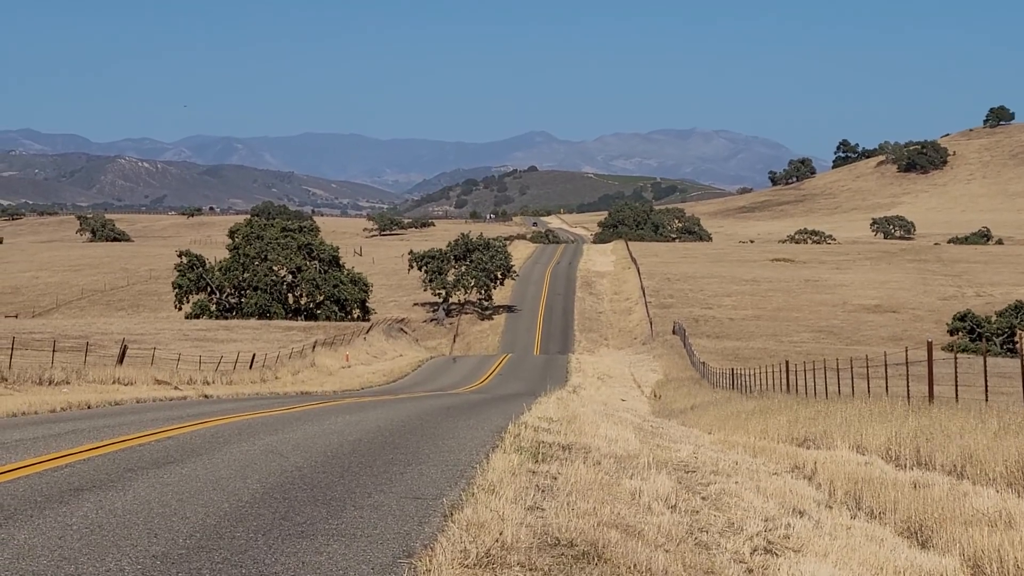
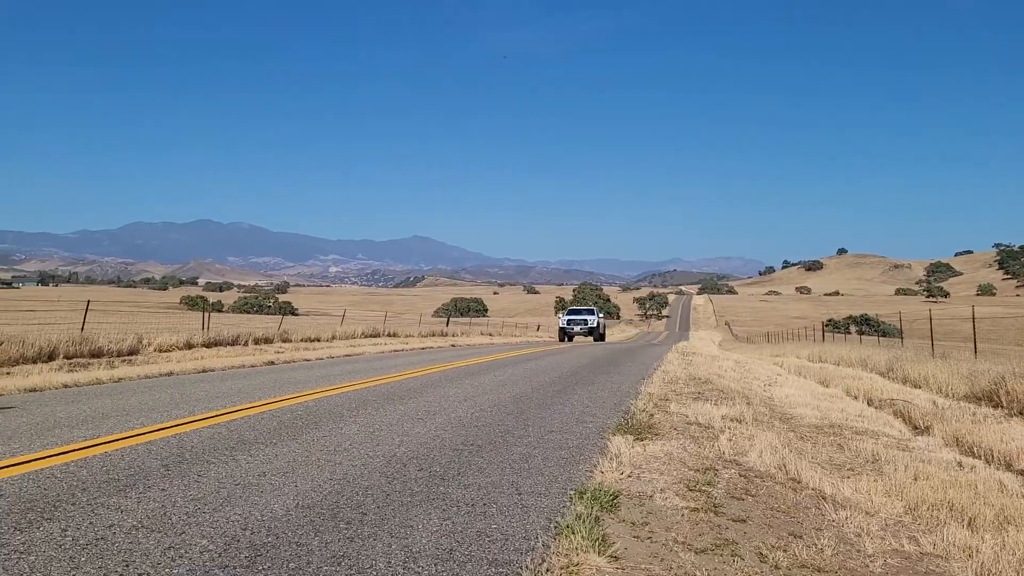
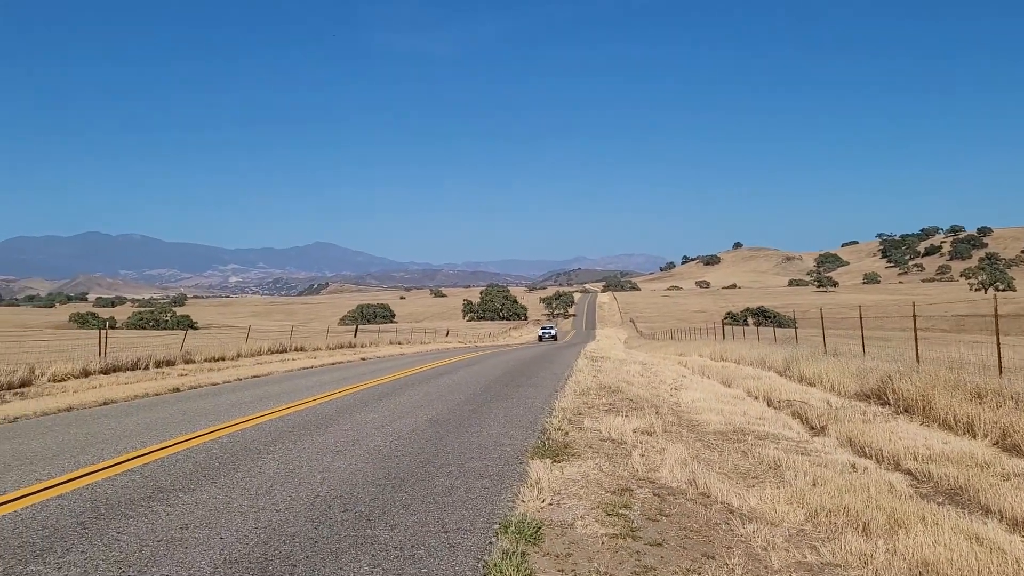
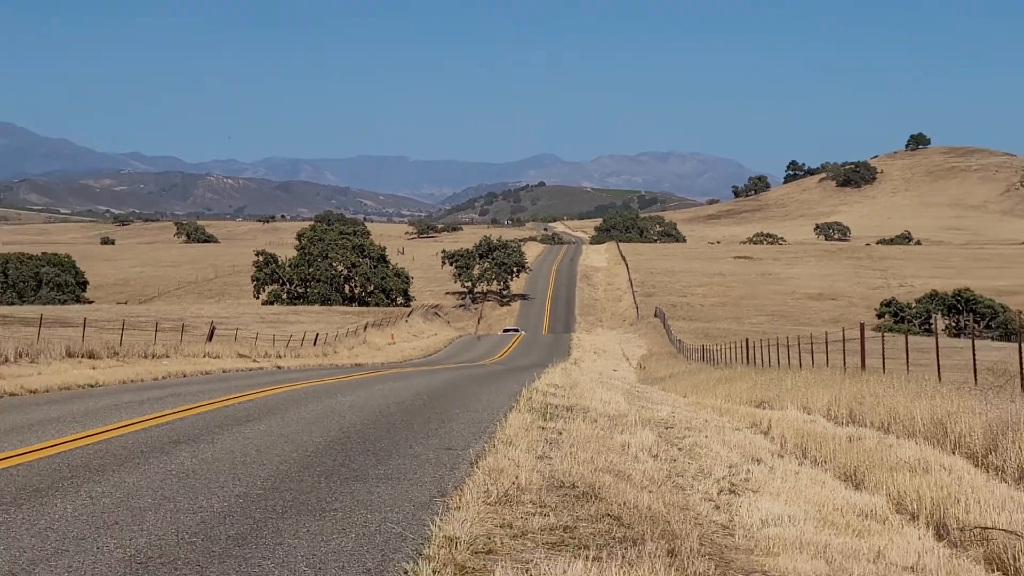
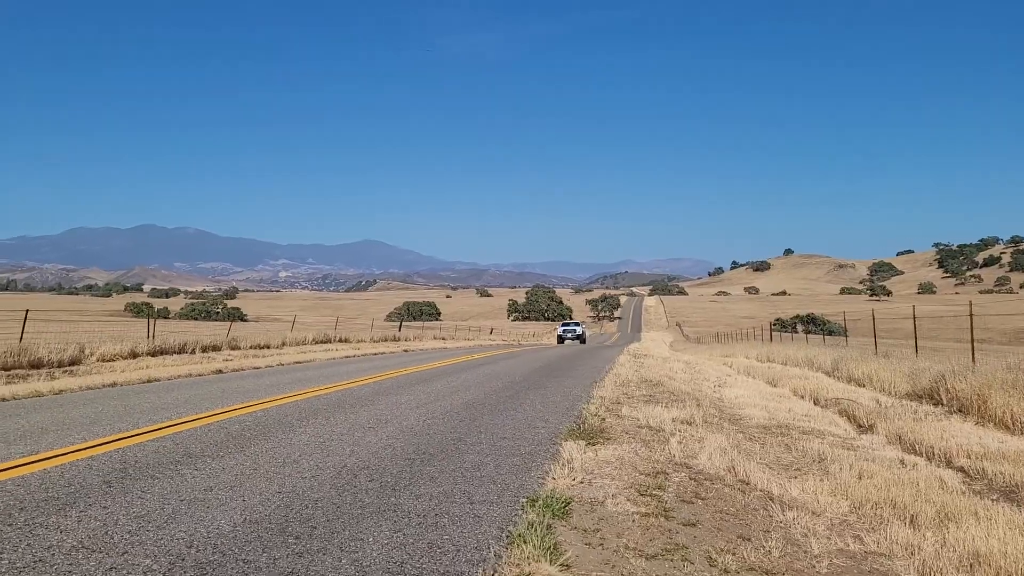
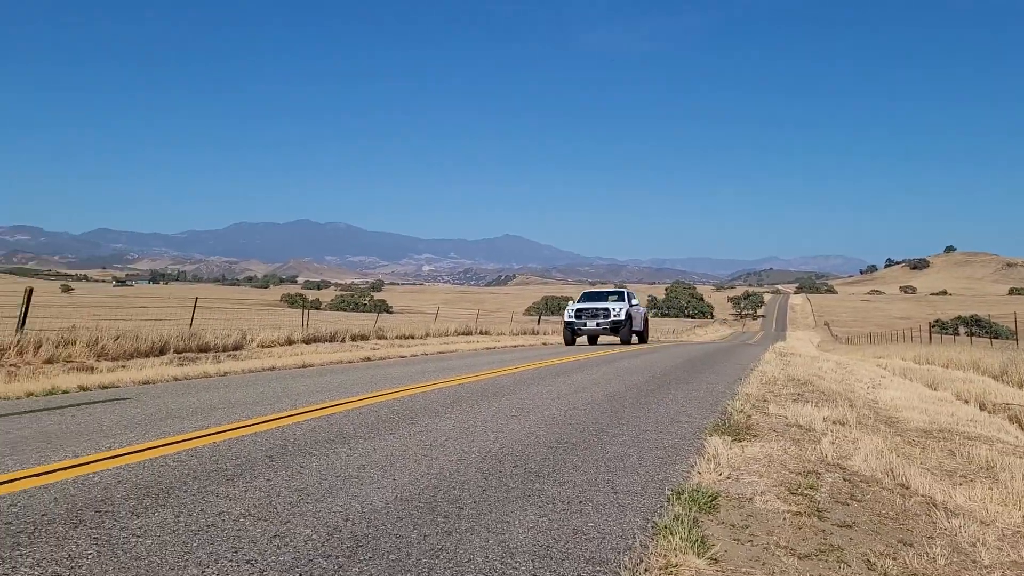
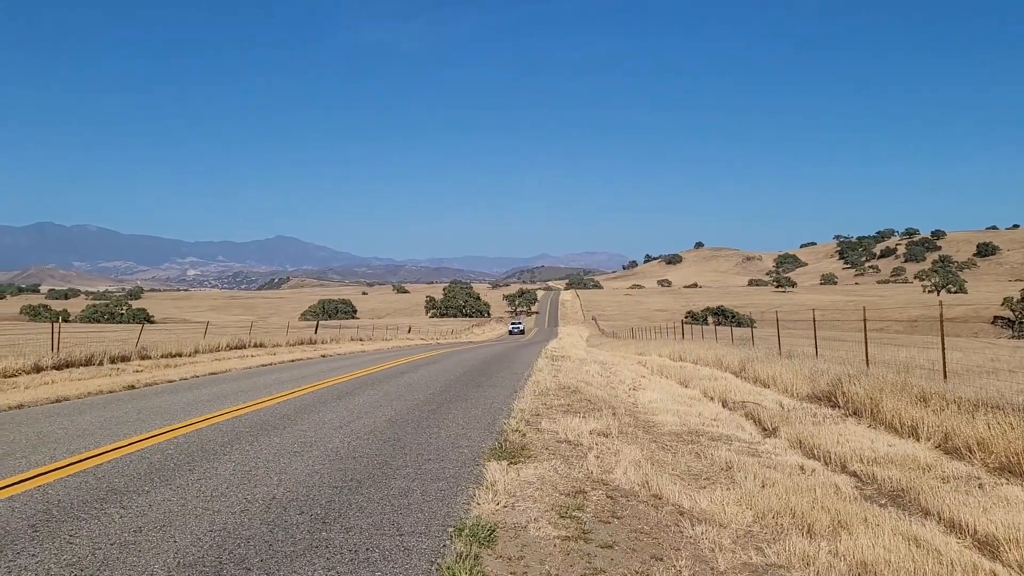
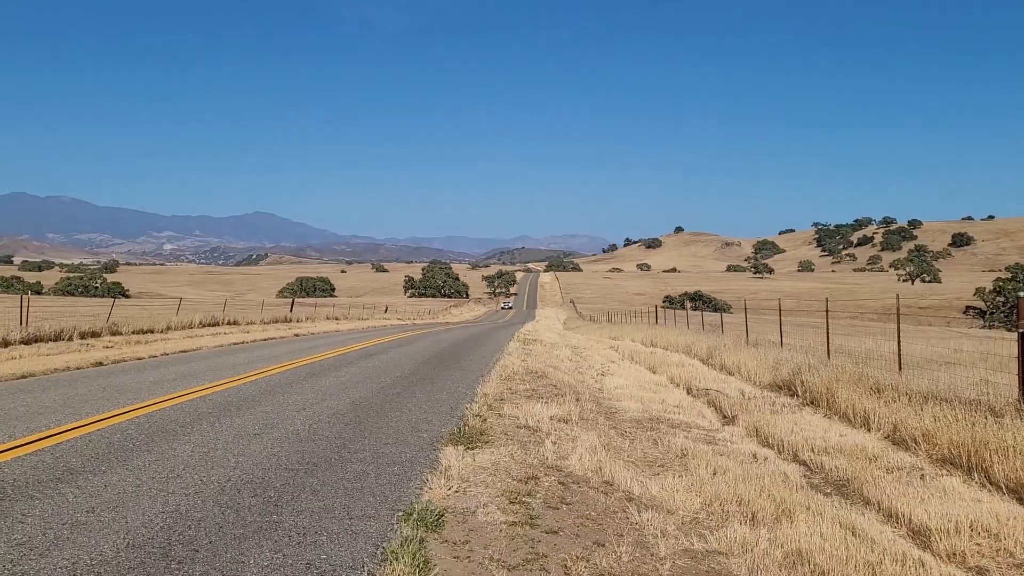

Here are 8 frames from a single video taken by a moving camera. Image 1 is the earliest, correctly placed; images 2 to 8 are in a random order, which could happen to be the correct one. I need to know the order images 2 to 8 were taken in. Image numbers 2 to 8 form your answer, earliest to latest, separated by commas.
4, 8, 7, 3, 5, 2, 6
